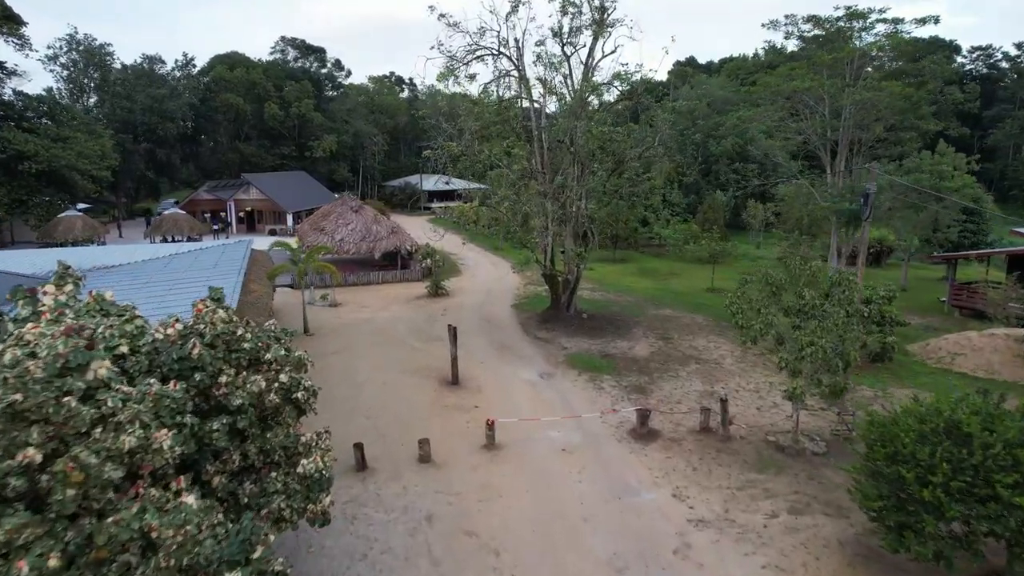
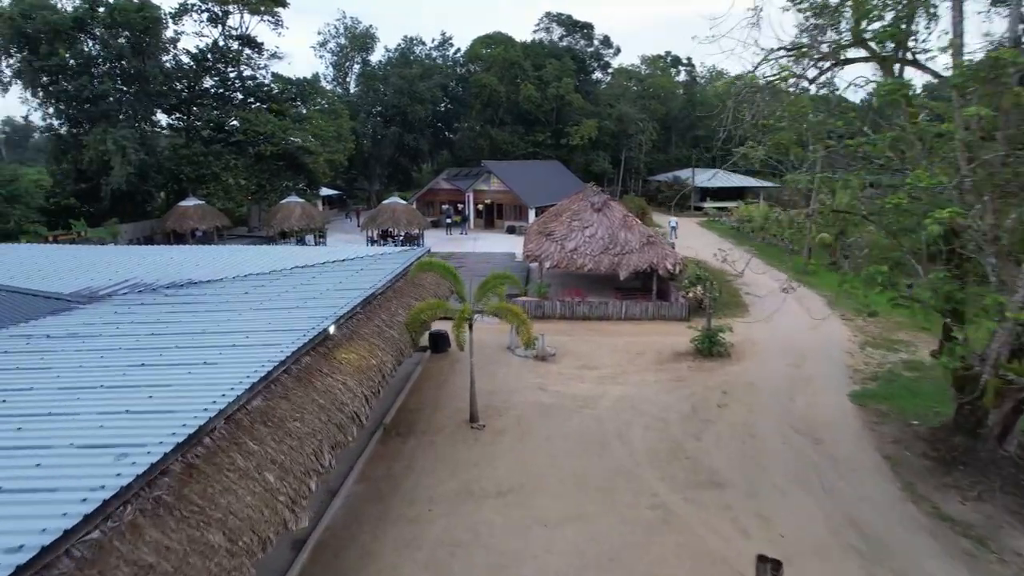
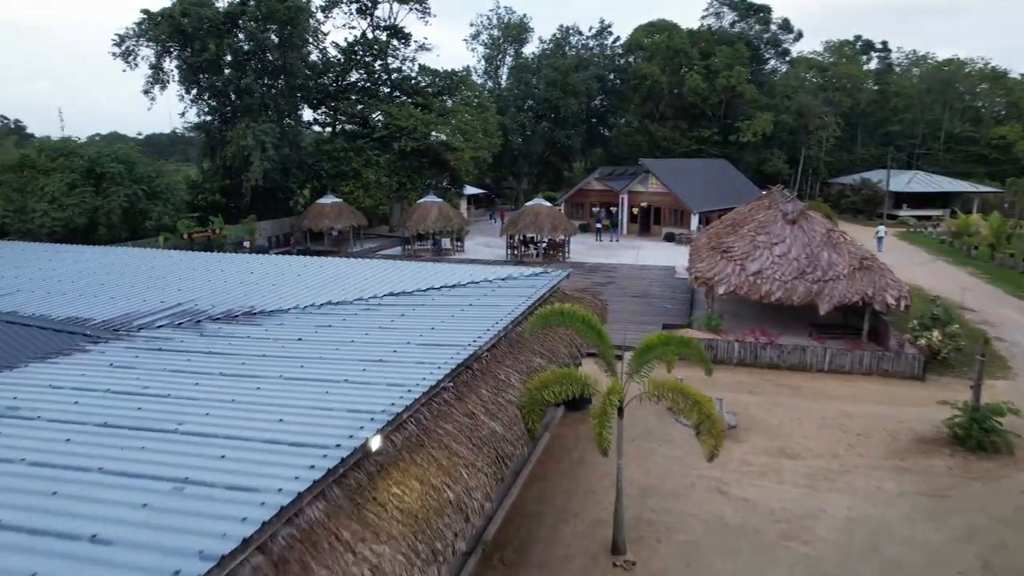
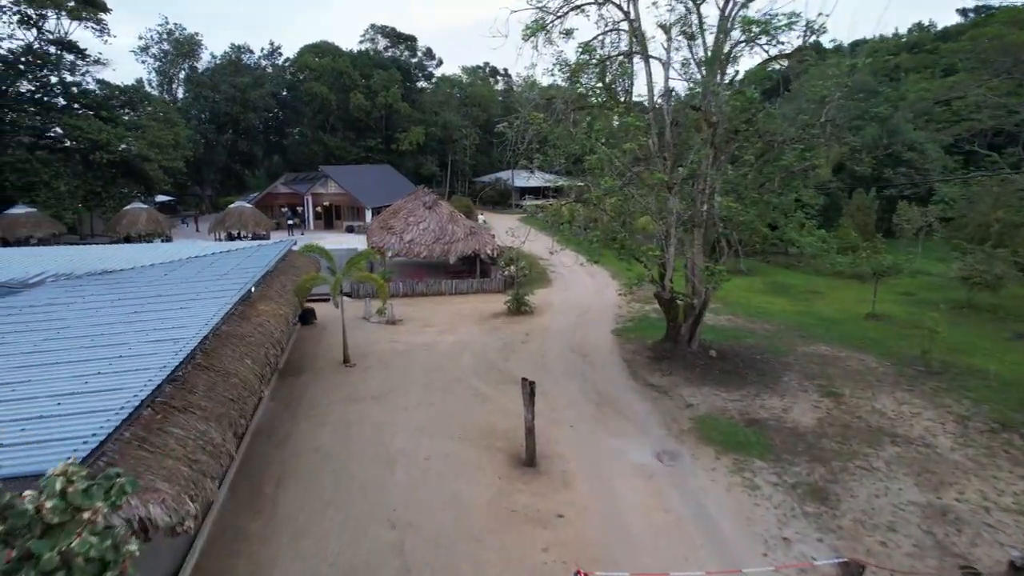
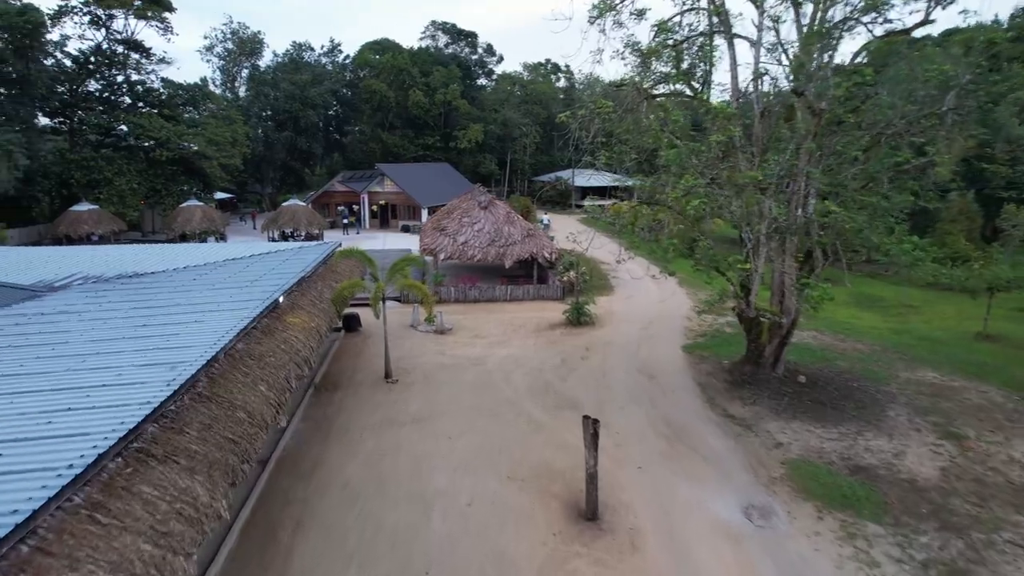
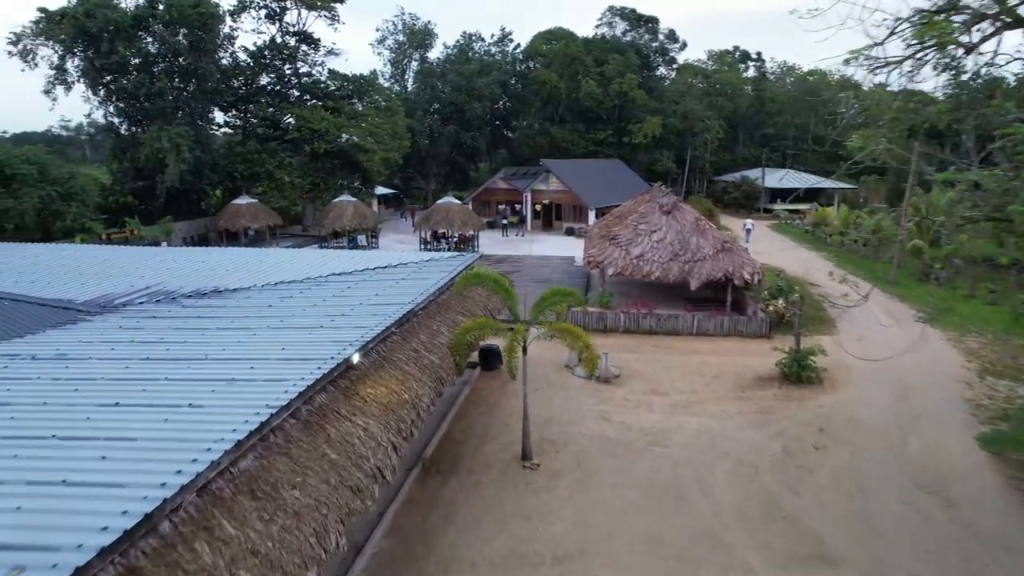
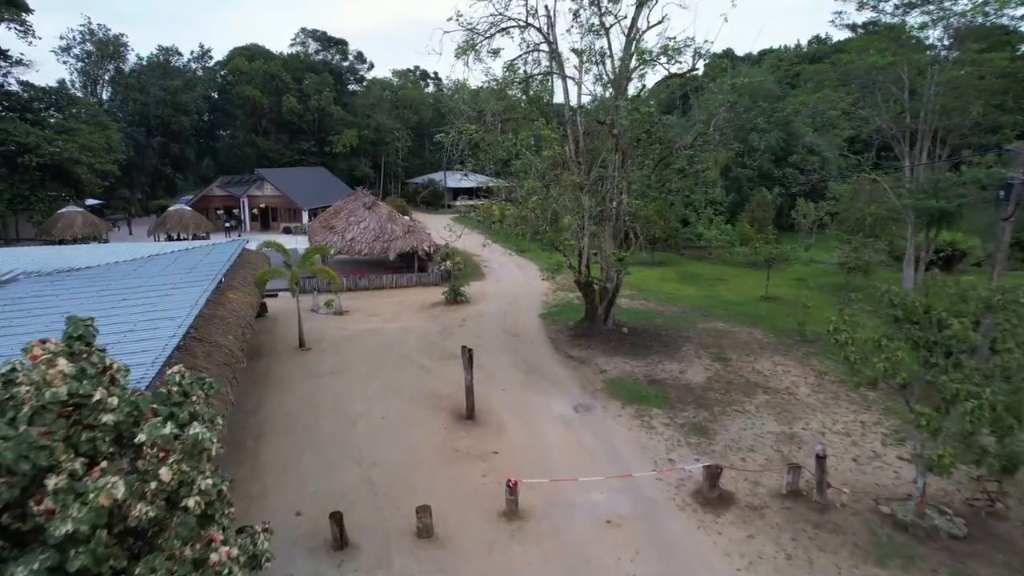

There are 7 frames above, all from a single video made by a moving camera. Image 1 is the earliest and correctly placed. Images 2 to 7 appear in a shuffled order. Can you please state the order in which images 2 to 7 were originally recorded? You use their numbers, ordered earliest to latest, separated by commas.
7, 4, 5, 2, 6, 3
